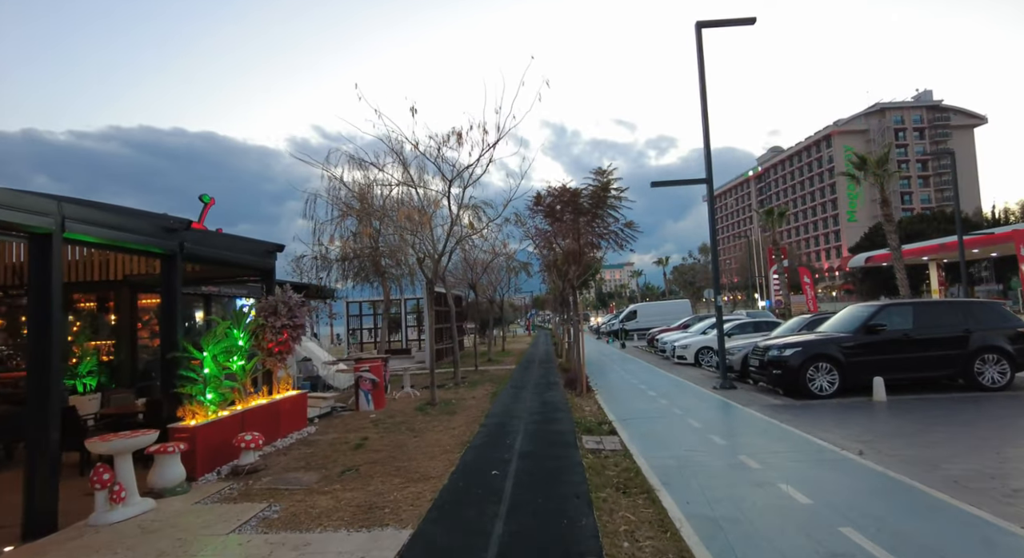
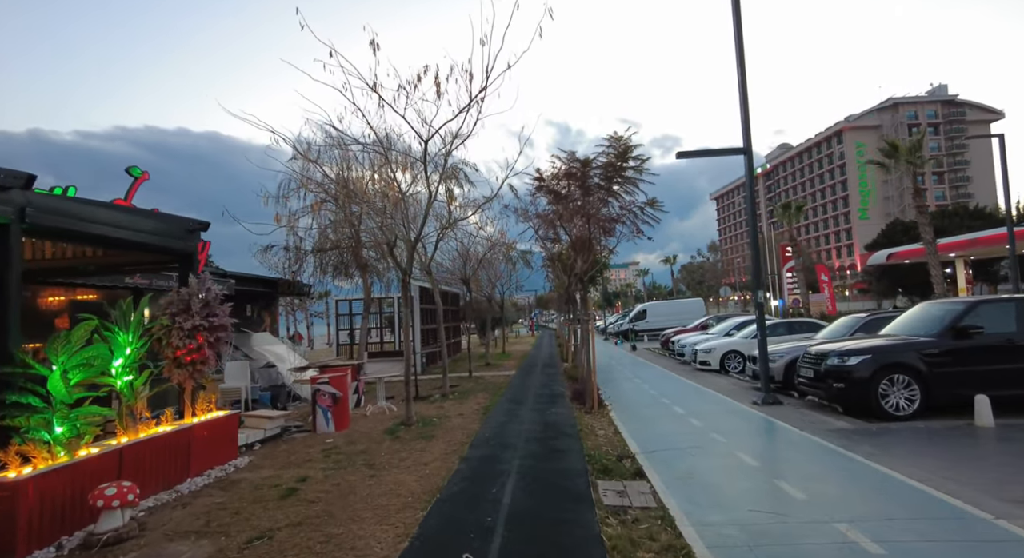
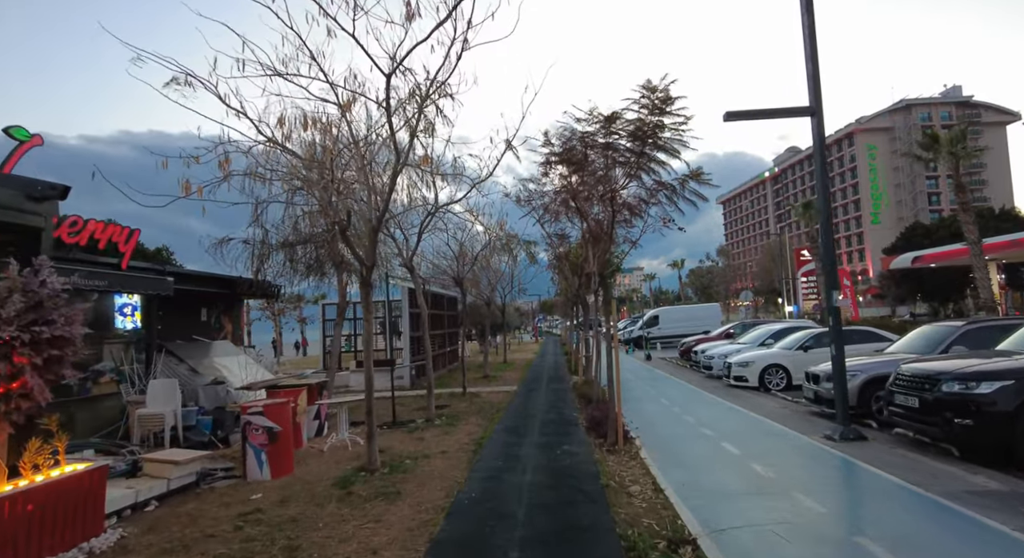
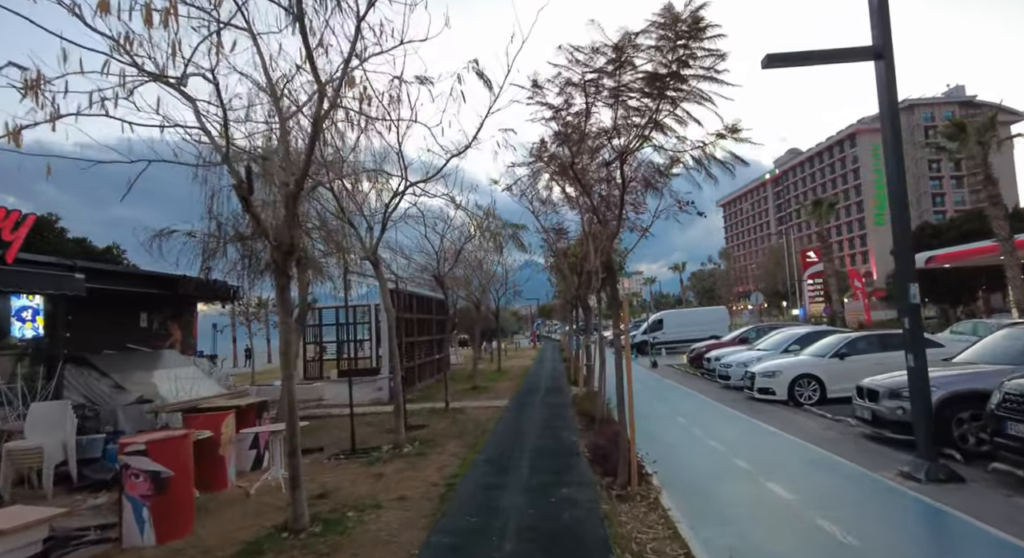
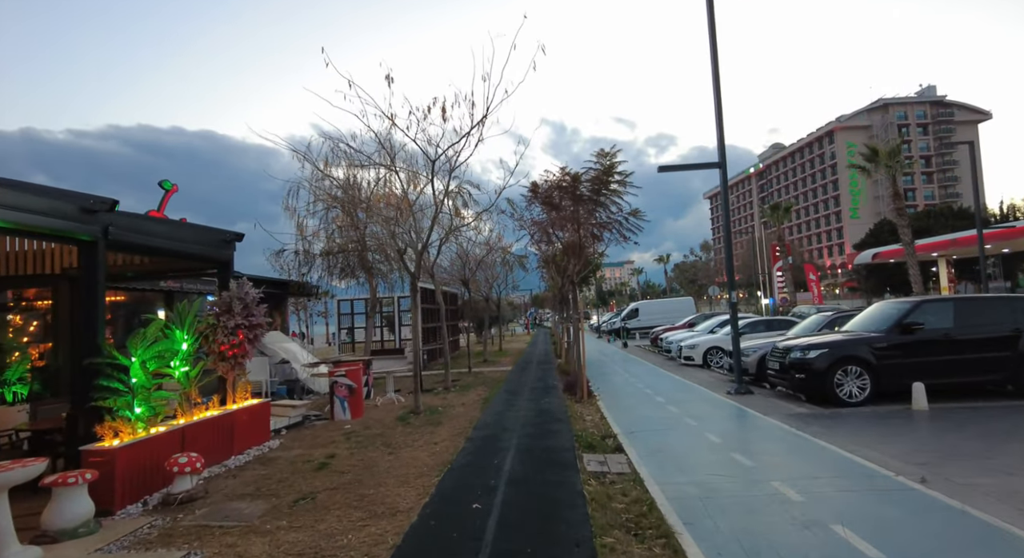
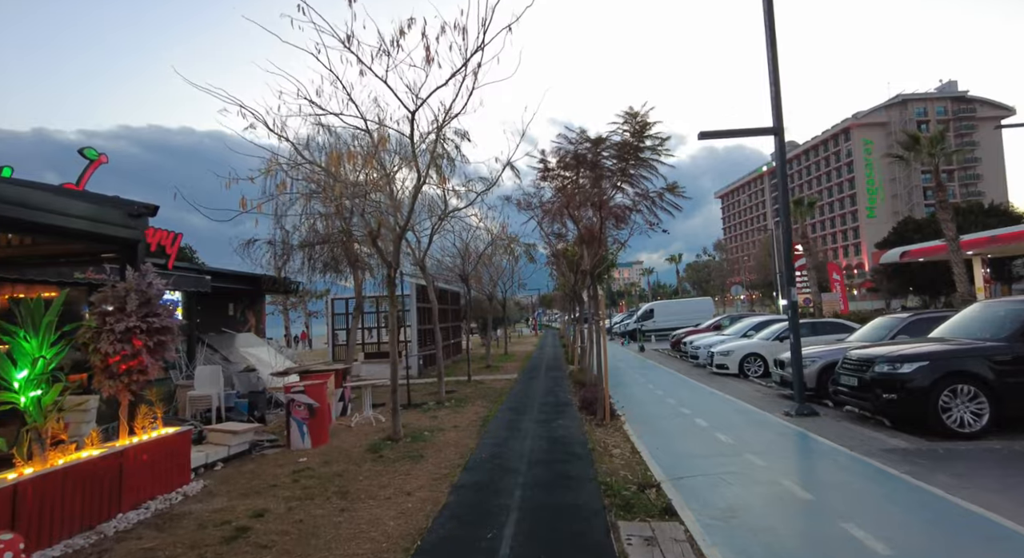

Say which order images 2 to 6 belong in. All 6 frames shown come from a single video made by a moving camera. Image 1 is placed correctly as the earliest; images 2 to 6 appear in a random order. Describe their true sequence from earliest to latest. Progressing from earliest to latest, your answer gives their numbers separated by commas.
5, 2, 6, 3, 4
